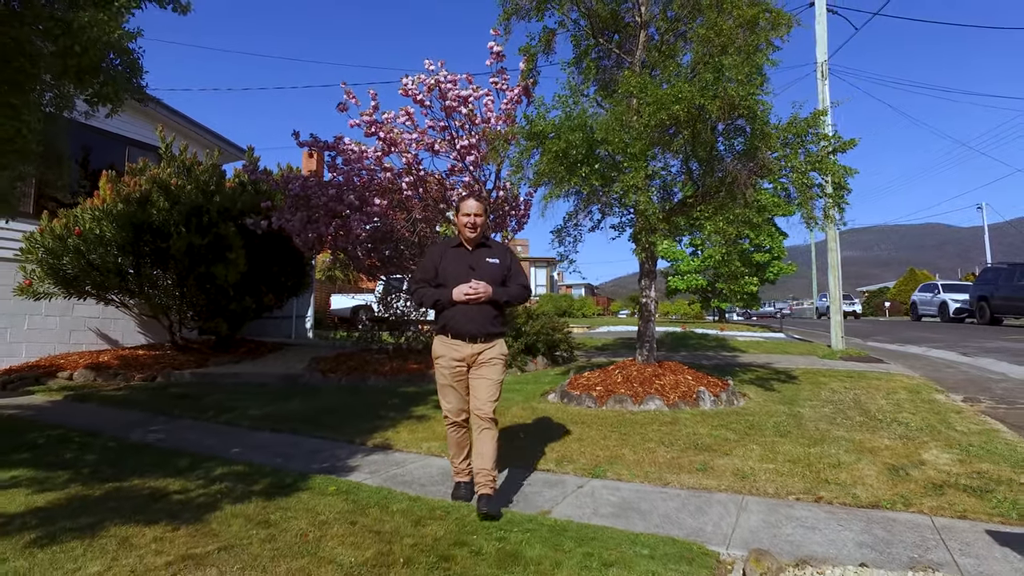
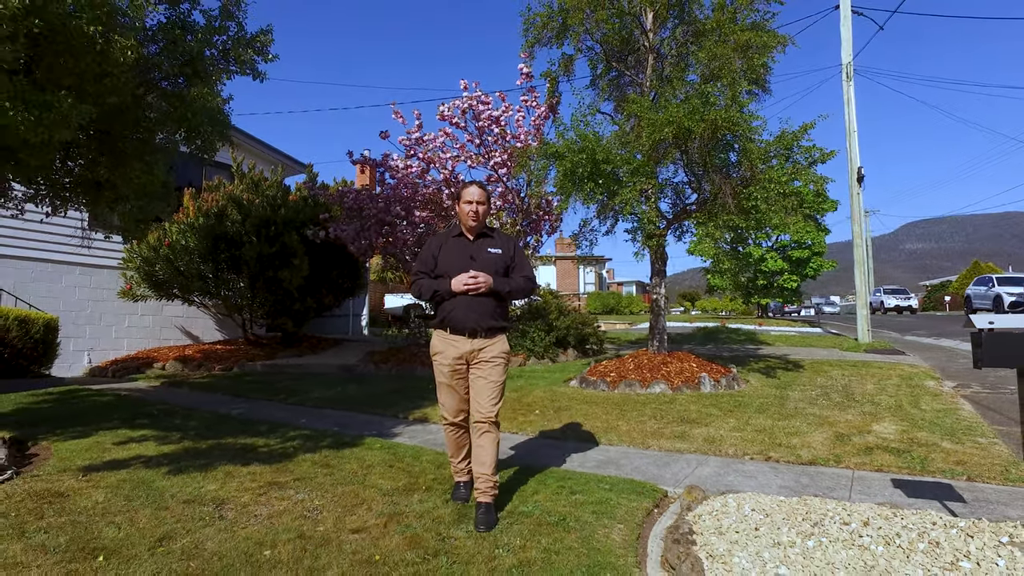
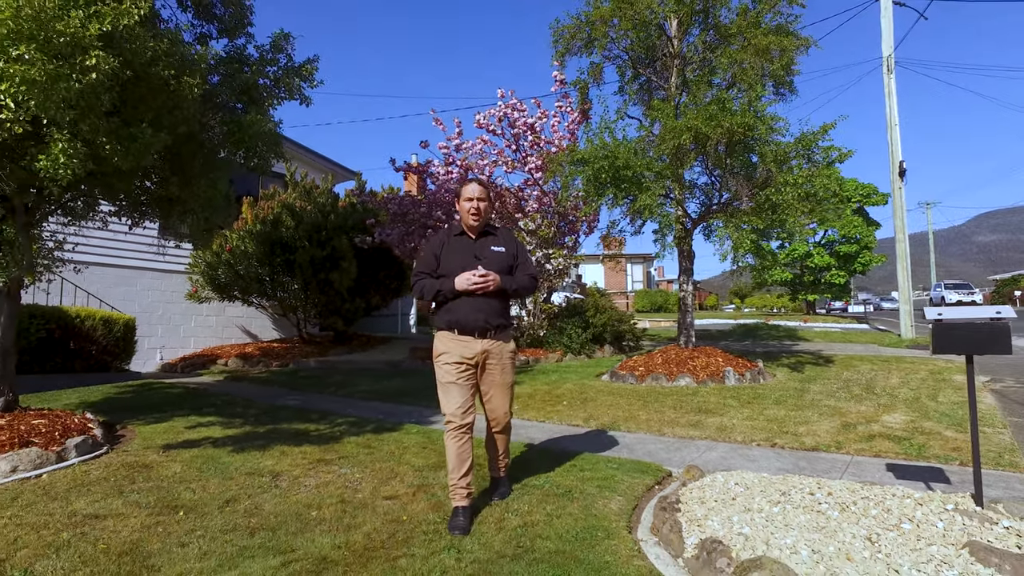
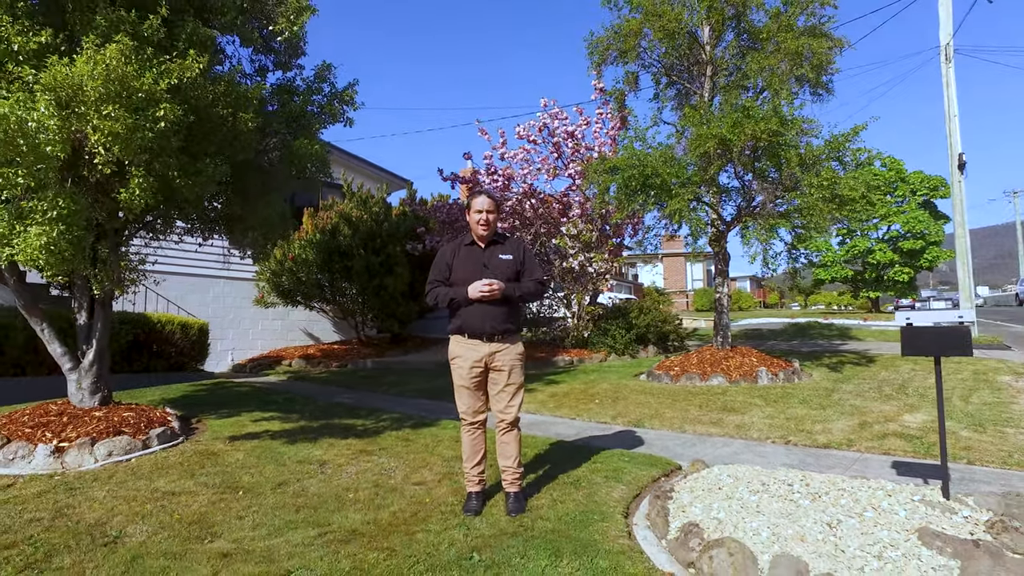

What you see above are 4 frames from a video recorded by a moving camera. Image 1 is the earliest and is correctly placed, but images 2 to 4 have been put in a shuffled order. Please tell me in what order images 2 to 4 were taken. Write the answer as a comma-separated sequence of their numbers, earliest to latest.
2, 3, 4
